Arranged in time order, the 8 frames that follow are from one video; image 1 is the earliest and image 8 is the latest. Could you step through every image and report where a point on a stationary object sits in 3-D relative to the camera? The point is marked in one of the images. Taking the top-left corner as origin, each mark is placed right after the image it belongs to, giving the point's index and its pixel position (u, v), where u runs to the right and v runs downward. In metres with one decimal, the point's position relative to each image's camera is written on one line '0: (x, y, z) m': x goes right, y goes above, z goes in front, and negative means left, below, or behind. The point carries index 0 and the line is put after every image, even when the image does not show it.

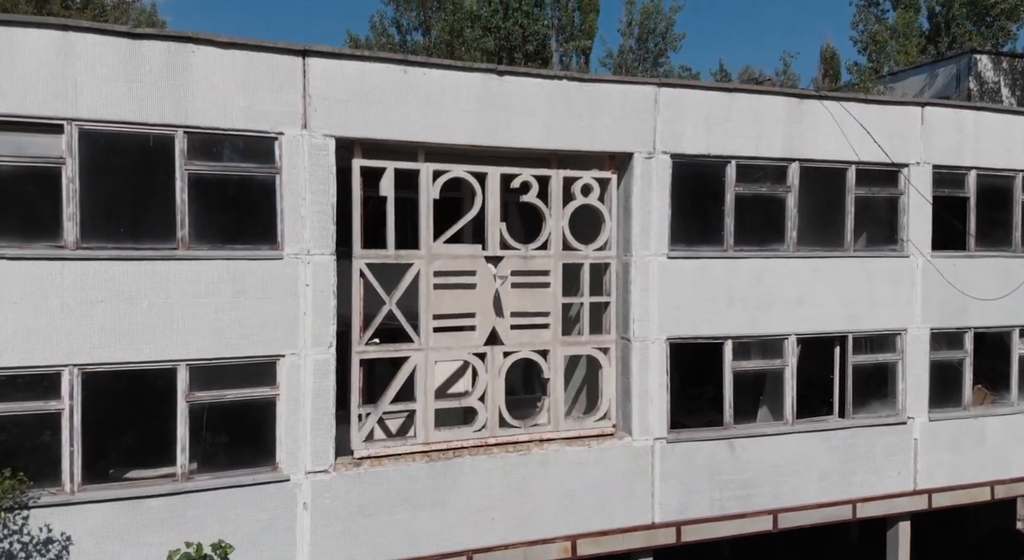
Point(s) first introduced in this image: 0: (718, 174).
0: (+2.6, +1.3, +11.0) m
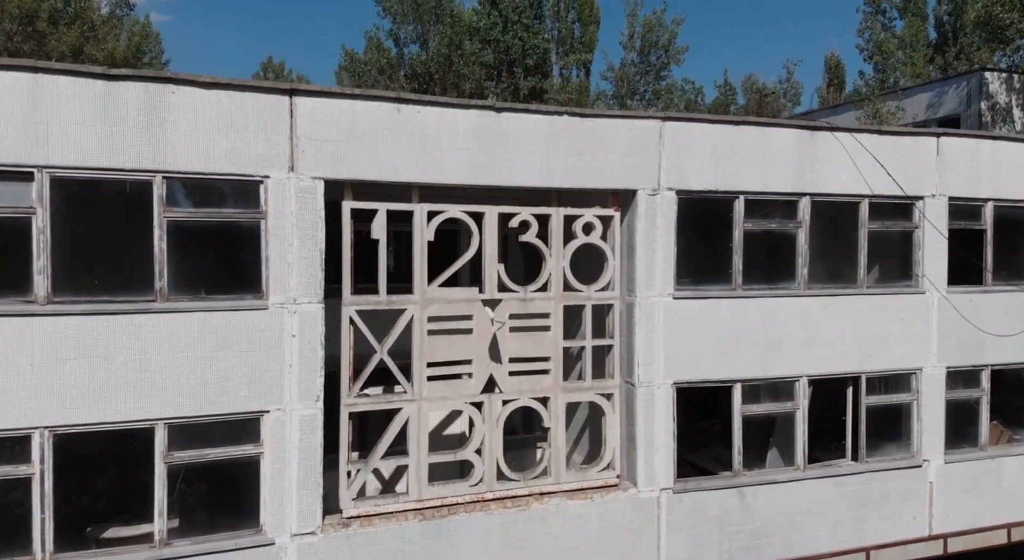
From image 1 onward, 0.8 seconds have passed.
0: (+2.6, +0.9, +10.6) m
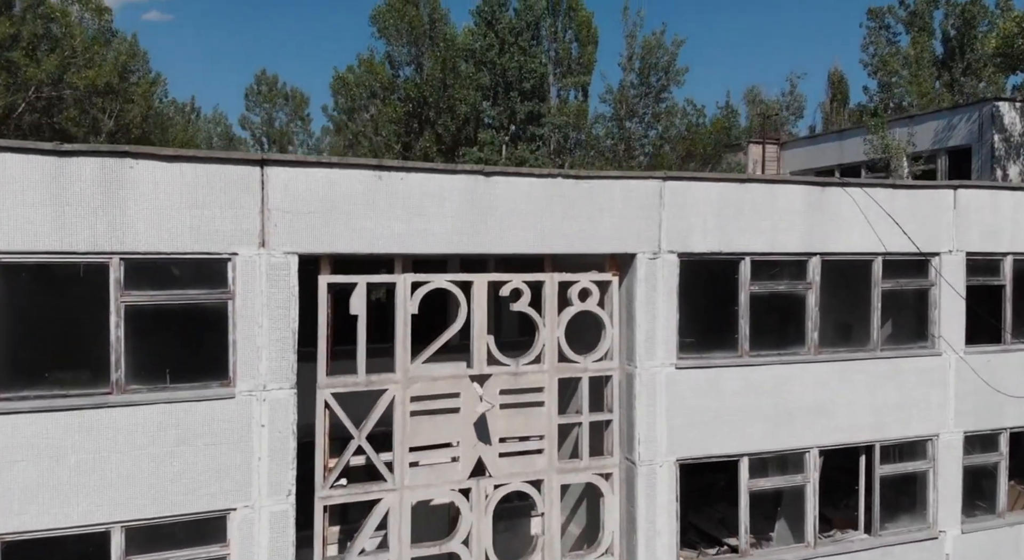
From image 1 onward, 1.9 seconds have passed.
0: (+2.5, +0.1, +9.9) m
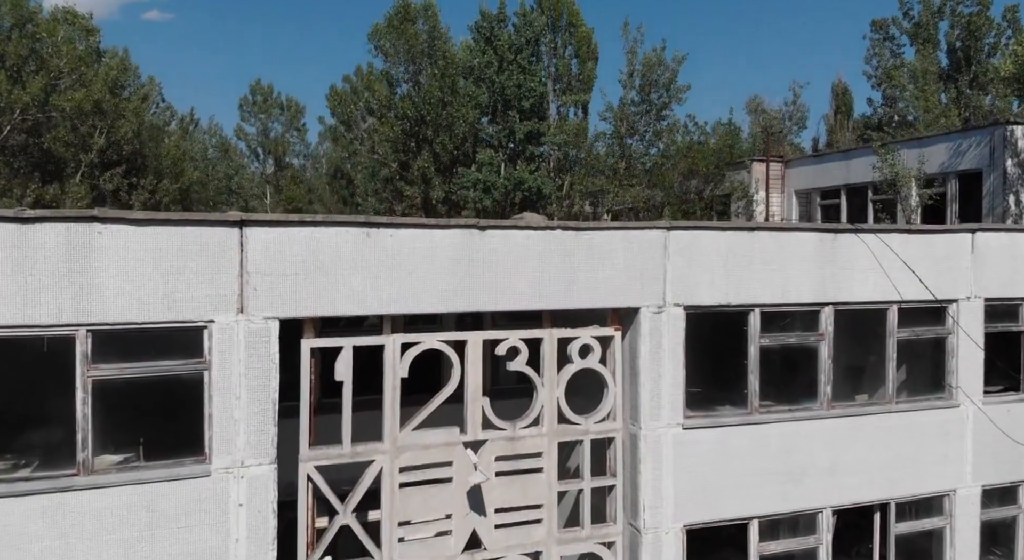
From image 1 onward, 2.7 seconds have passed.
0: (+2.5, -0.5, +9.4) m
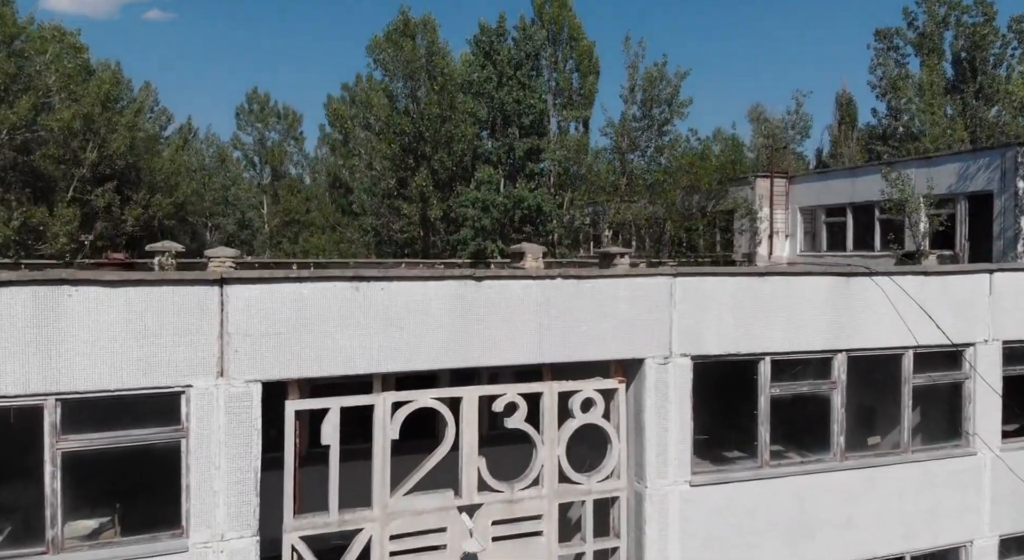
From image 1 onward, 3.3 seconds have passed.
0: (+2.5, -1.0, +9.0) m
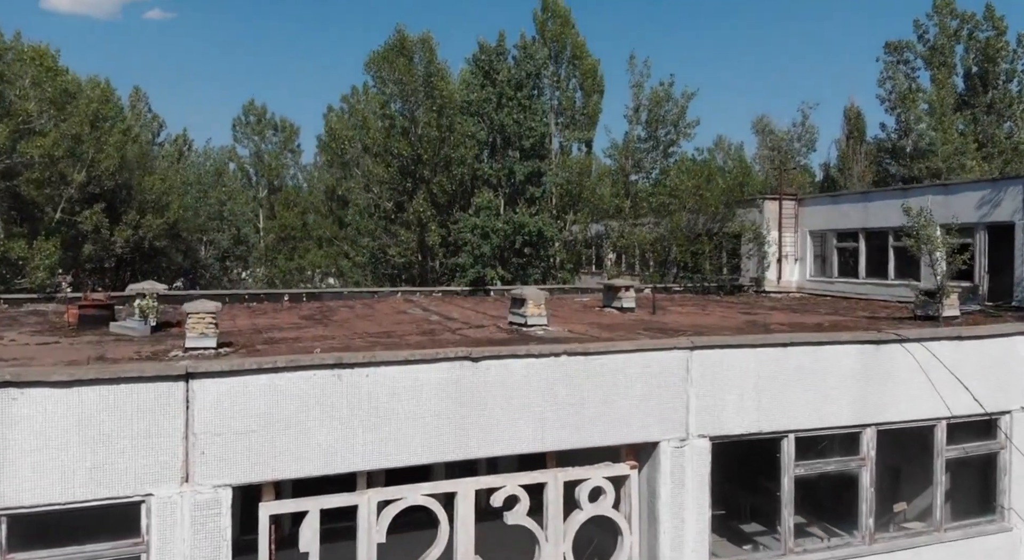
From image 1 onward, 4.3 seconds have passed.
0: (+2.5, -1.7, +8.2) m
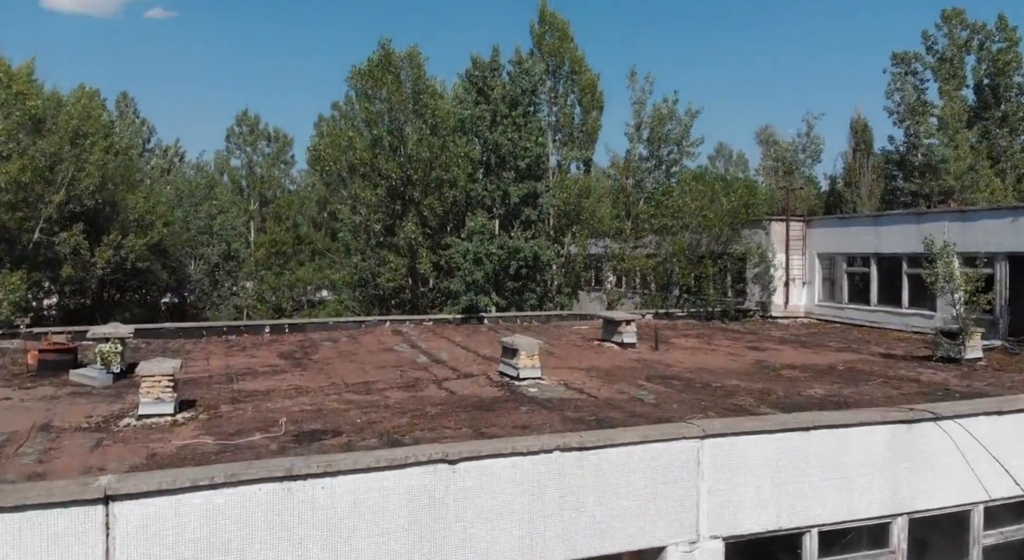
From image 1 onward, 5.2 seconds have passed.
0: (+2.4, -2.3, +7.3) m
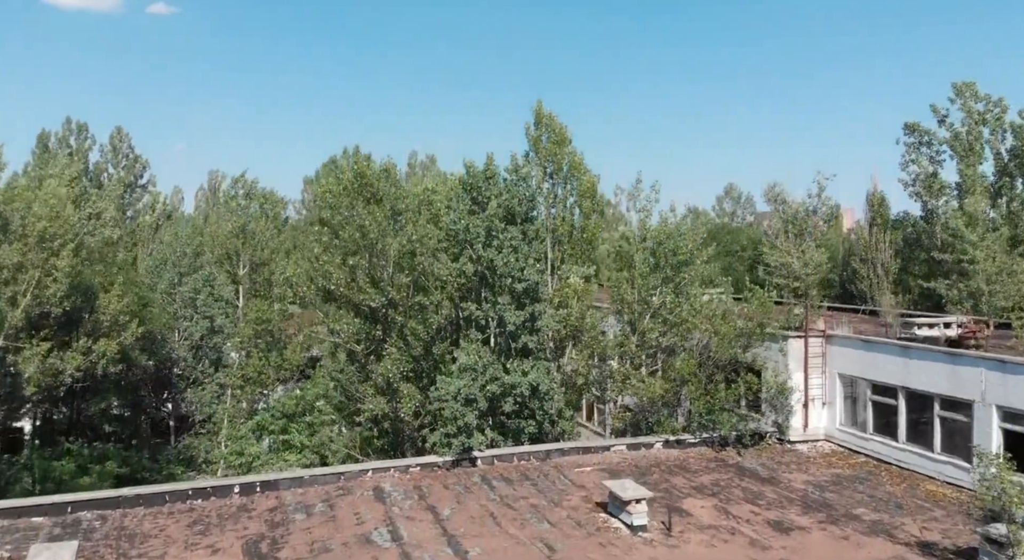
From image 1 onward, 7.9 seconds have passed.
0: (+2.2, -5.2, +5.6) m
